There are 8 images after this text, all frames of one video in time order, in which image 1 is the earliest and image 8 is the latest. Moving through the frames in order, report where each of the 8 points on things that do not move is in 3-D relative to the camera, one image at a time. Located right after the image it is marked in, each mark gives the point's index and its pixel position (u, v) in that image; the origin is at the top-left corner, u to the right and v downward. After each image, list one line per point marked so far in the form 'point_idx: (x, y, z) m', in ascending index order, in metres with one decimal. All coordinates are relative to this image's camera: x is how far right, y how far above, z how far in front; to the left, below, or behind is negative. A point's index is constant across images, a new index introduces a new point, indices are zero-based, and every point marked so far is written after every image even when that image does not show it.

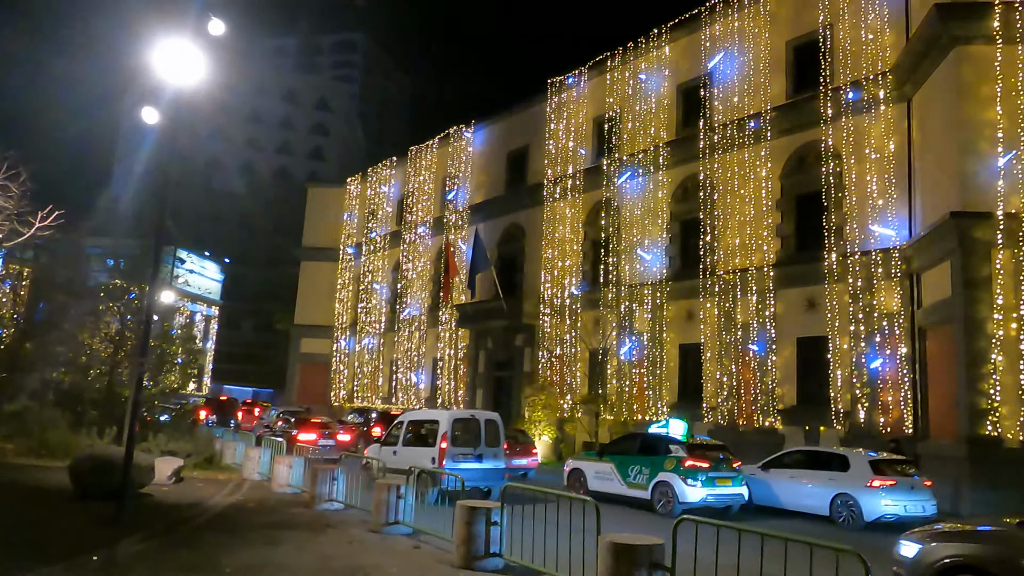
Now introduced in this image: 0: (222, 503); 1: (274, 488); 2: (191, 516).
0: (-4.6, -3.4, +12.1) m
1: (-4.3, -3.6, +13.8) m
2: (-4.4, -3.1, +10.4) m
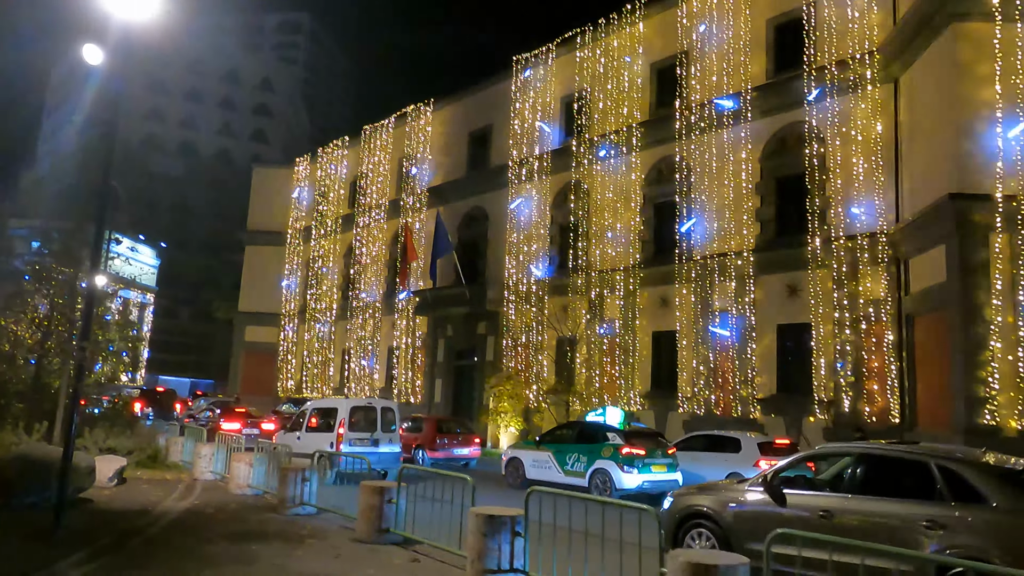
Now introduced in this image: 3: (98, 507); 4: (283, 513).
0: (-4.7, -3.1, +10.6) m
1: (-4.5, -3.3, +12.4) m
2: (-4.3, -2.8, +9.0) m
3: (-5.4, -2.9, +10.0) m
4: (-3.1, -3.1, +10.4) m
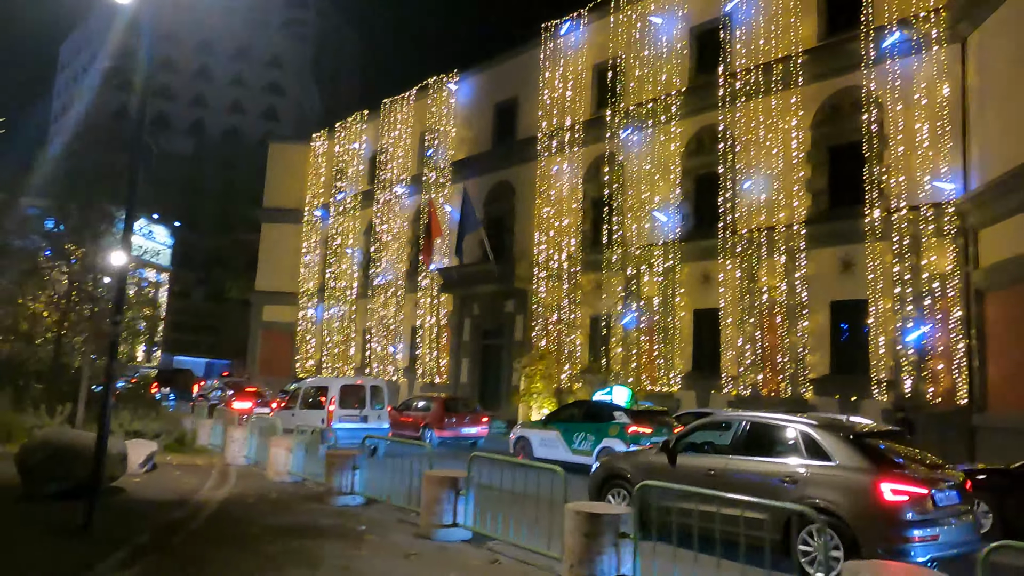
0: (-3.8, -2.7, +9.8) m
1: (-3.7, -2.9, +11.5) m
2: (-3.5, -2.5, +8.1) m
3: (-4.6, -2.5, +9.2) m
4: (-2.3, -2.7, +9.5) m
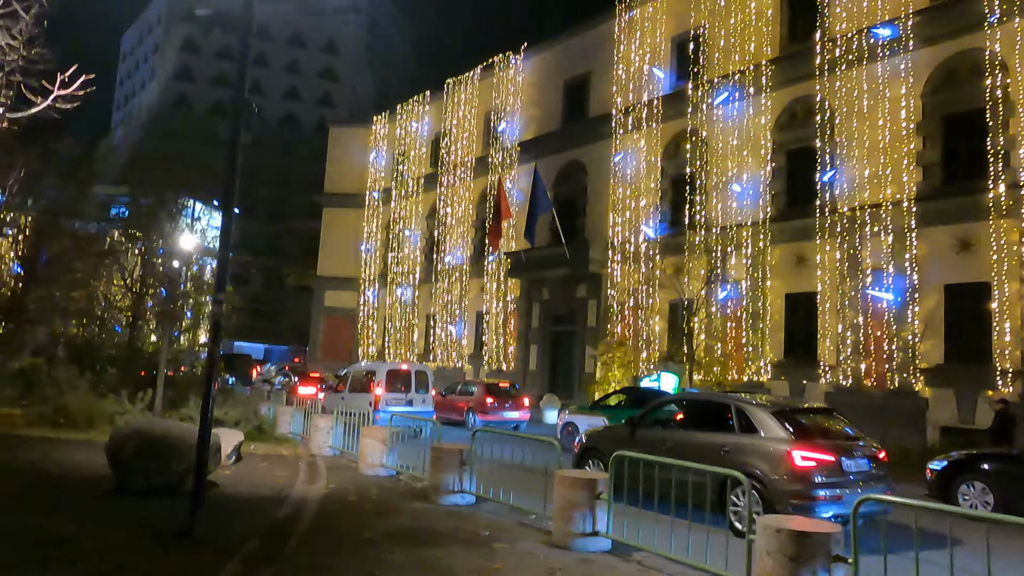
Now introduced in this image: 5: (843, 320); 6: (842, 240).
0: (-2.4, -2.4, +9.0) m
1: (-2.1, -2.6, +10.8) m
2: (-2.2, -2.2, +7.3) m
3: (-3.2, -2.3, +8.5) m
4: (-0.8, -2.4, +8.7) m
5: (+8.1, -0.8, +18.8) m
6: (+8.3, +1.2, +19.2) m
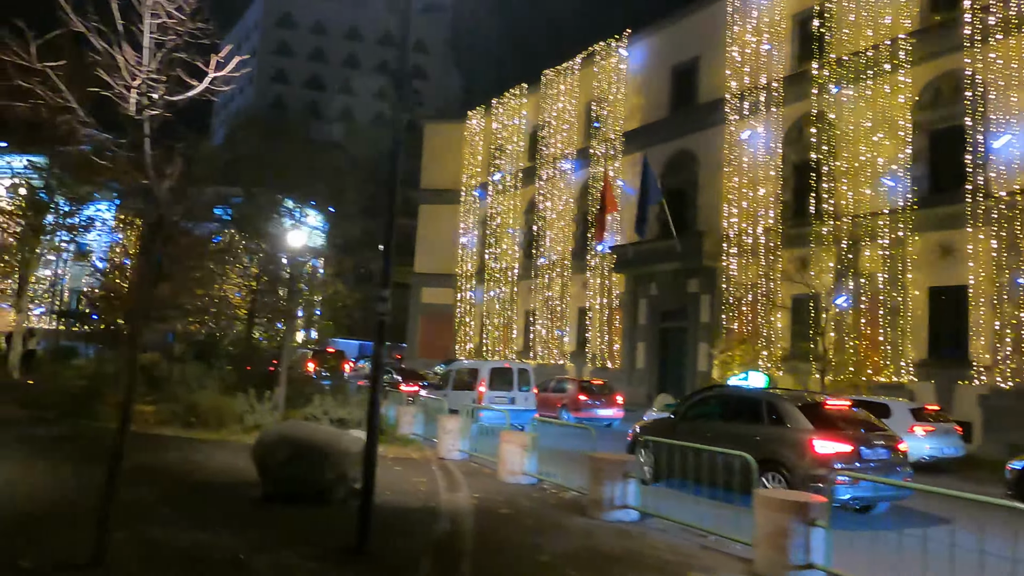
0: (-0.6, -2.4, +8.4) m
1: (-0.1, -2.5, +10.1) m
2: (-0.6, -2.2, +6.7) m
3: (-1.4, -2.2, +7.9) m
4: (+0.9, -2.4, +7.9) m
5: (+10.9, -0.6, +17.0) m
6: (+11.0, +1.4, +17.4) m
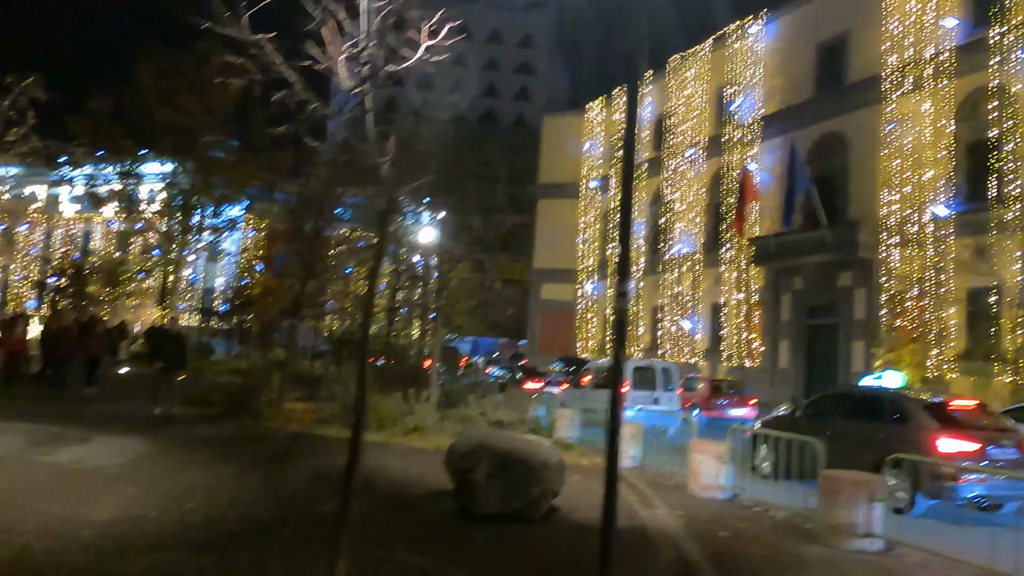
0: (+1.5, -2.3, +7.5) m
1: (+2.2, -2.4, +9.1) m
2: (+1.3, -2.1, +5.8) m
3: (+0.6, -2.2, +7.2) m
4: (+2.9, -2.3, +6.8) m
5: (+14.0, -0.4, +14.5) m
6: (+14.2, +1.6, +14.8) m
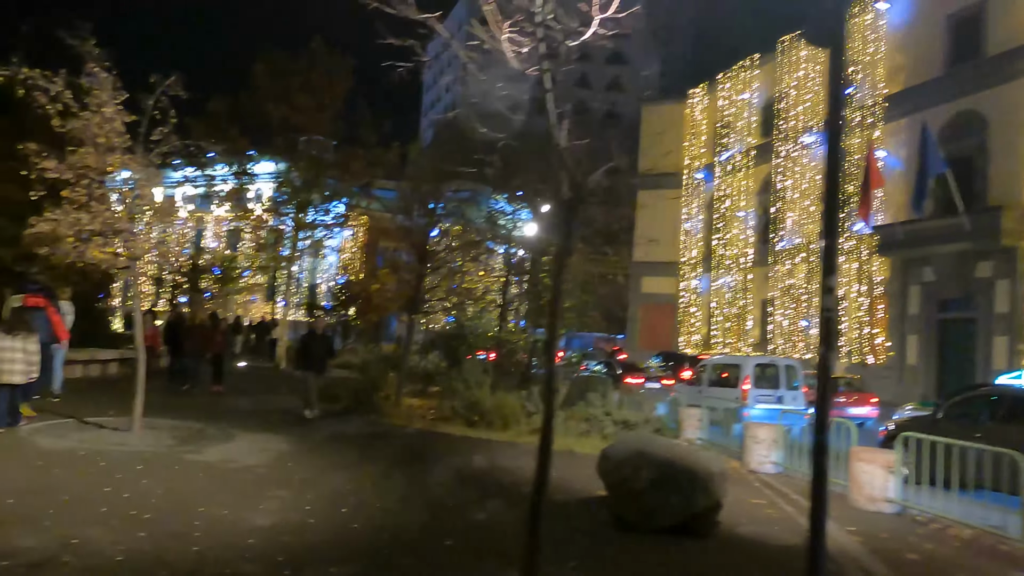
0: (+2.9, -2.3, +6.8) m
1: (+3.8, -2.4, +8.4) m
2: (+2.5, -2.1, +5.2) m
3: (+2.0, -2.1, +6.6) m
4: (+4.3, -2.3, +6.0) m
5: (+16.1, -0.2, +12.3) m
6: (+16.3, +1.8, +12.6) m
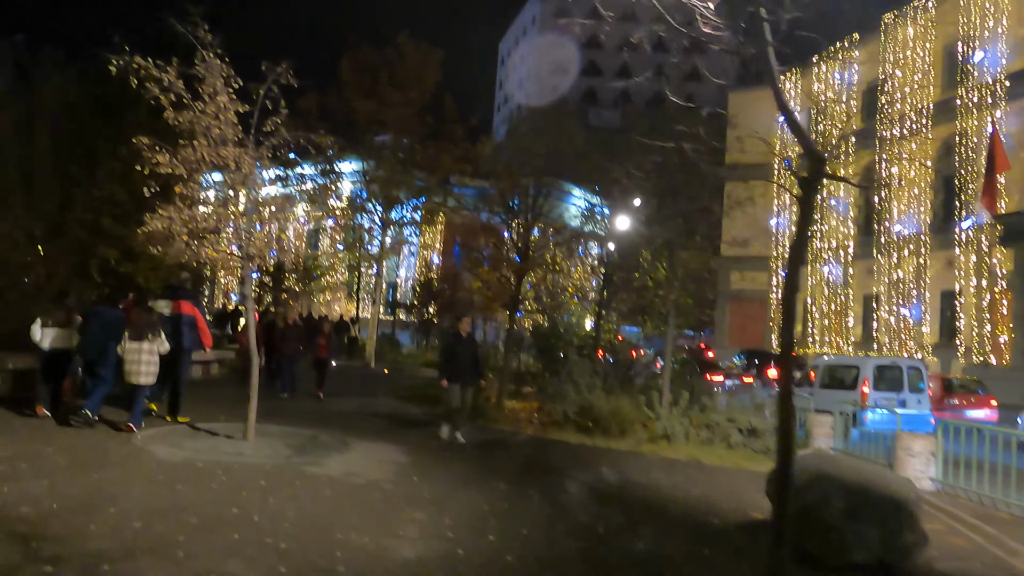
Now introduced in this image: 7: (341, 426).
0: (+4.2, -2.2, +5.8) m
1: (+5.1, -2.3, +7.2) m
2: (+3.6, -2.1, +4.2) m
3: (+3.2, -2.1, +5.6) m
4: (+5.4, -2.2, +4.8) m
5: (+17.8, -0.1, +10.0) m
6: (+18.0, +1.9, +10.3) m
7: (-2.2, -1.7, +9.7) m
